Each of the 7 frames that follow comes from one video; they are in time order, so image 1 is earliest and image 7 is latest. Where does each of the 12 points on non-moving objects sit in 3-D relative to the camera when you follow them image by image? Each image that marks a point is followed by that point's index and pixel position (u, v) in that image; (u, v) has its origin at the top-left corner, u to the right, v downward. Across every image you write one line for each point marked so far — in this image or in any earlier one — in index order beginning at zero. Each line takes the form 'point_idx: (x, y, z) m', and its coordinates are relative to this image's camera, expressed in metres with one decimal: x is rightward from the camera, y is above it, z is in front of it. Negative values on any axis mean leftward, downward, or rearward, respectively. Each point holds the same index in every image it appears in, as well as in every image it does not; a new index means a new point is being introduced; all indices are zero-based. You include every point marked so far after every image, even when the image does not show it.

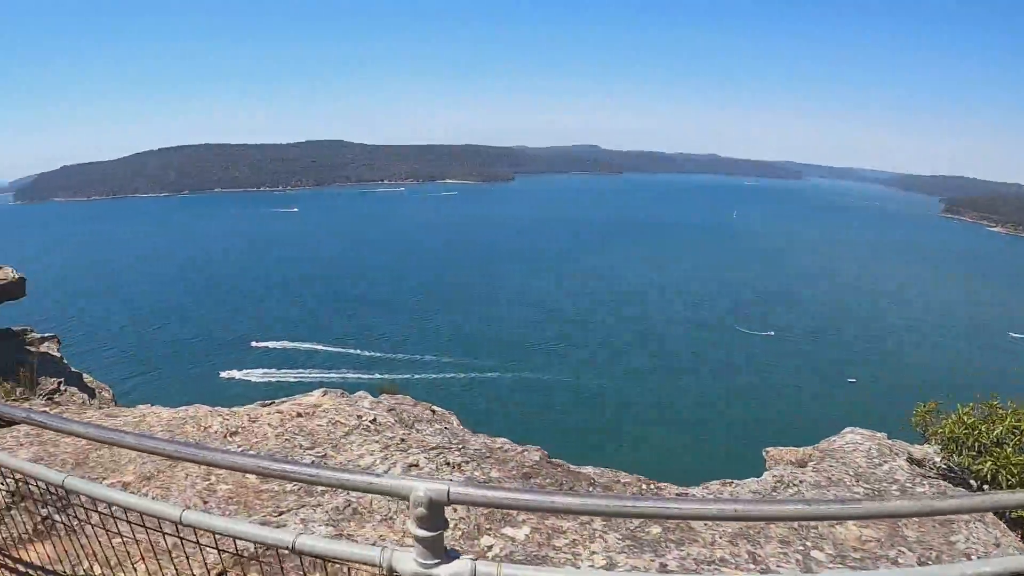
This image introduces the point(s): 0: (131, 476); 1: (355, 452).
0: (-8.6, -4.2, +13.7) m
1: (-5.0, -5.3, +19.2) m
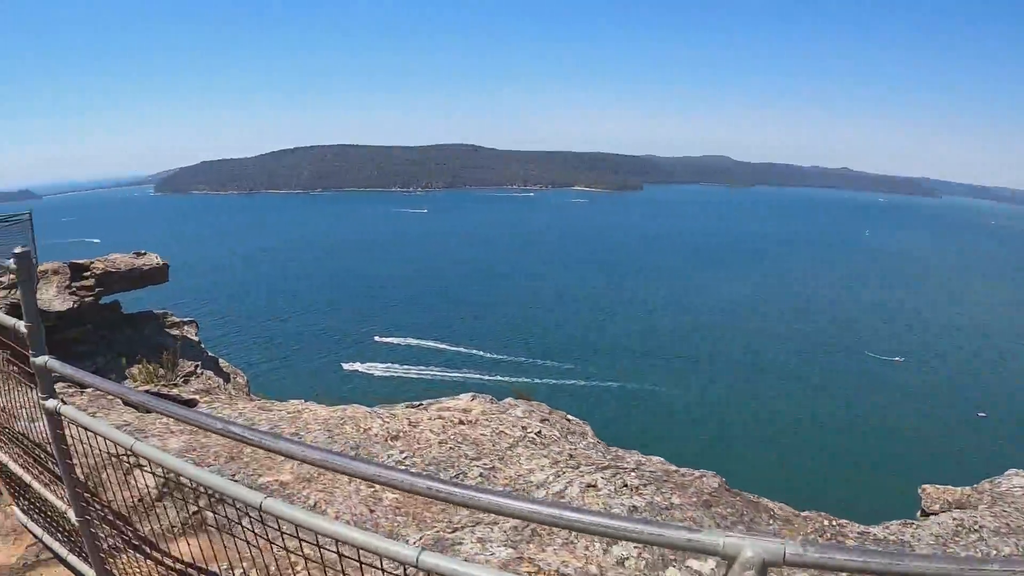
0: (-4.1, -3.5, +11.2) m
1: (+0.3, -4.7, +15.9) m
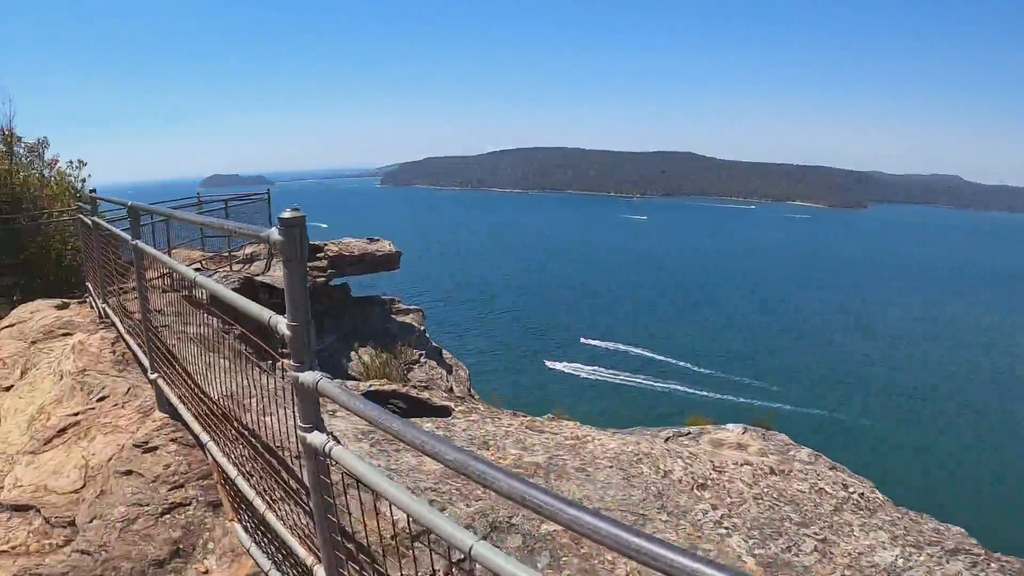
0: (+0.8, -2.9, +7.6) m
1: (+6.3, -4.4, +10.8) m
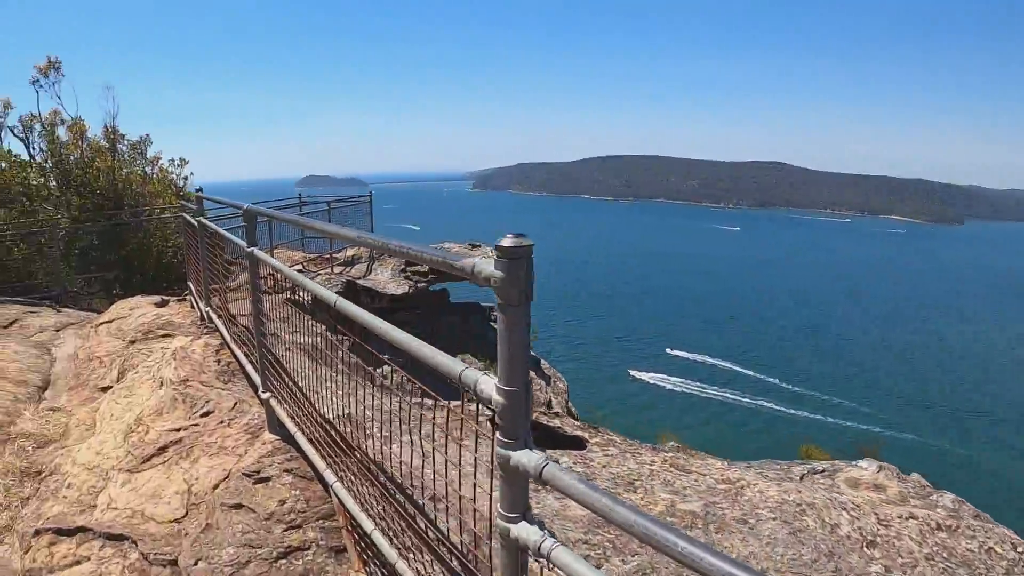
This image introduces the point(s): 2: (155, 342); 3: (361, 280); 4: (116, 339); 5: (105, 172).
0: (+2.3, -3.1, +6.3) m
1: (+8.0, -4.8, +8.9) m
2: (-4.8, -0.7, +8.1) m
3: (-3.8, +0.2, +15.3) m
4: (-6.1, -0.8, +9.2) m
5: (-9.4, +2.8, +13.8) m
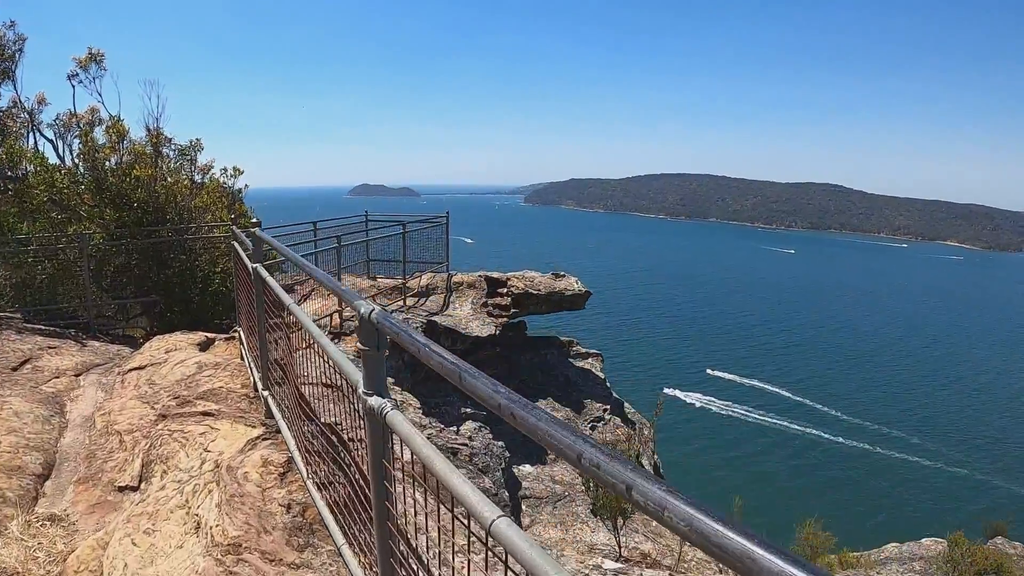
0: (+3.8, -3.9, +3.6) m
1: (+9.6, -5.9, +5.9) m
2: (-3.1, -1.3, +5.9) m
3: (-1.7, -0.6, +13.1) m
4: (-4.3, -1.3, +7.1) m
5: (-7.2, +2.3, +11.9) m
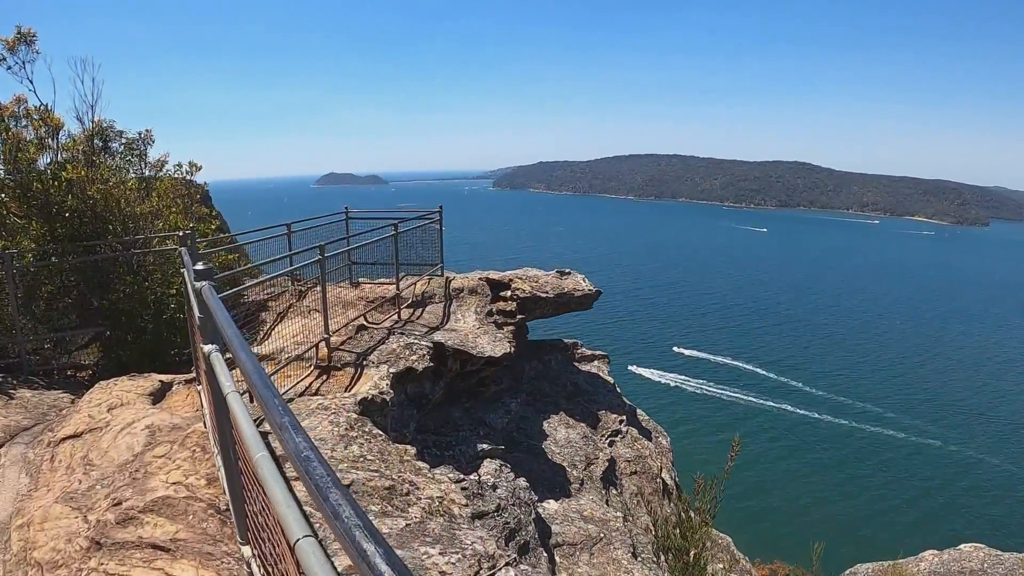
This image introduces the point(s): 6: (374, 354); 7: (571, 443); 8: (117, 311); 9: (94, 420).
0: (+4.6, -4.2, +2.1) m
1: (+10.4, -5.9, +4.7) m
2: (-2.5, -1.8, +4.0) m
3: (-1.4, -0.8, +11.2) m
4: (-3.7, -1.8, +5.1) m
5: (-6.9, +1.8, +9.7) m
6: (-2.0, -1.0, +8.8) m
7: (+1.5, -3.7, +14.7) m
8: (-6.3, -0.4, +9.7) m
9: (-4.7, -1.4, +6.8) m
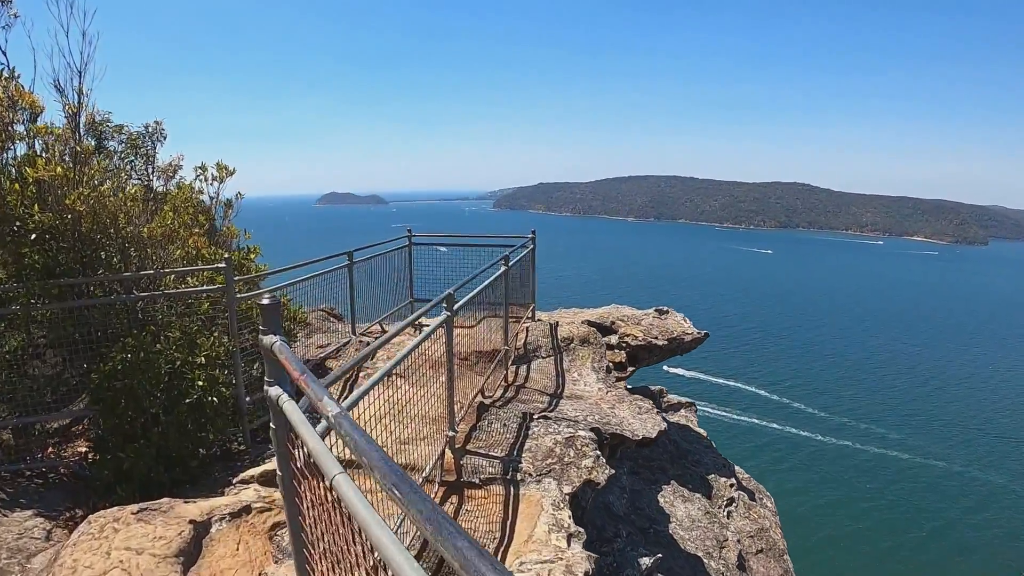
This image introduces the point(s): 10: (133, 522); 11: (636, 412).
0: (+6.8, -4.6, -1.1) m
1: (+12.6, -6.4, +1.6) m
2: (-0.3, -2.2, +0.8) m
3: (+0.7, -1.5, +8.1) m
4: (-1.5, -2.3, +1.9) m
5: (-4.8, +1.2, +6.6) m
6: (+0.1, -1.6, +5.7) m
7: (+3.5, -4.5, +11.5) m
8: (-4.2, -1.0, +6.5) m
9: (-2.6, -2.0, +3.6) m
10: (-2.8, -1.8, +4.6) m
11: (+1.8, -1.7, +8.7) m
